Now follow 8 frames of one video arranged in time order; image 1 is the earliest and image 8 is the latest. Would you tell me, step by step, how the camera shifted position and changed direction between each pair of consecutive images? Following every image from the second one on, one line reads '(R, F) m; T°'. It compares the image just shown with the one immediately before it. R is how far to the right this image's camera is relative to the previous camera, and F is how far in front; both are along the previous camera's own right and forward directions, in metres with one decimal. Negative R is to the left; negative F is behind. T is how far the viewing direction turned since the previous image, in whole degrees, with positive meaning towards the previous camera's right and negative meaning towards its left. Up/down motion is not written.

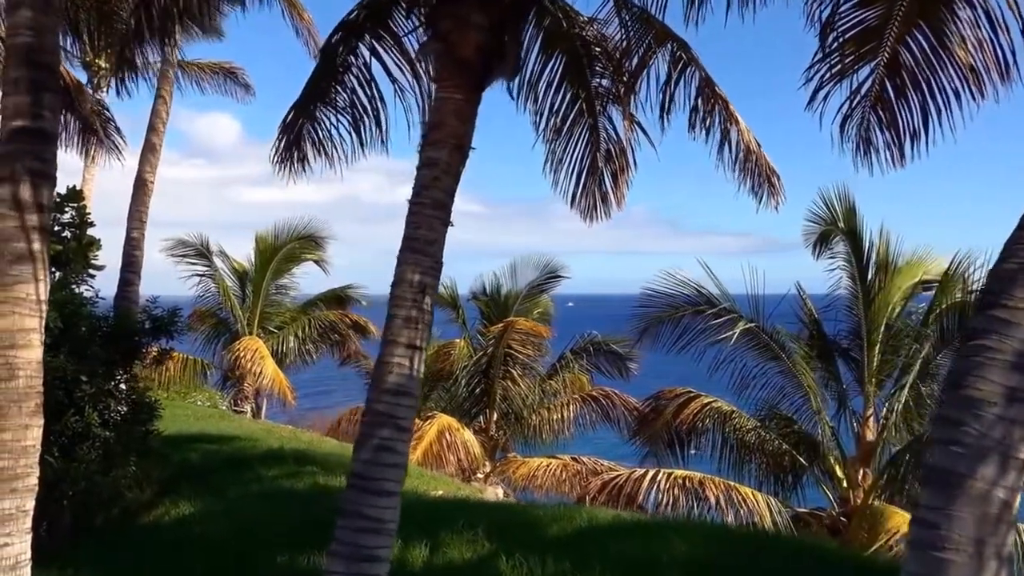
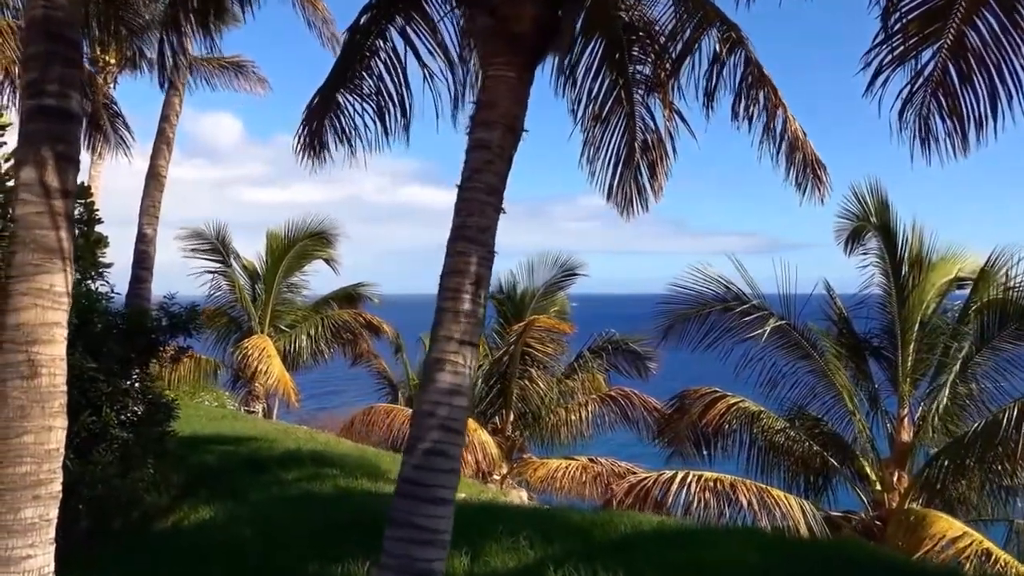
(-0.2, +0.3) m; 0°
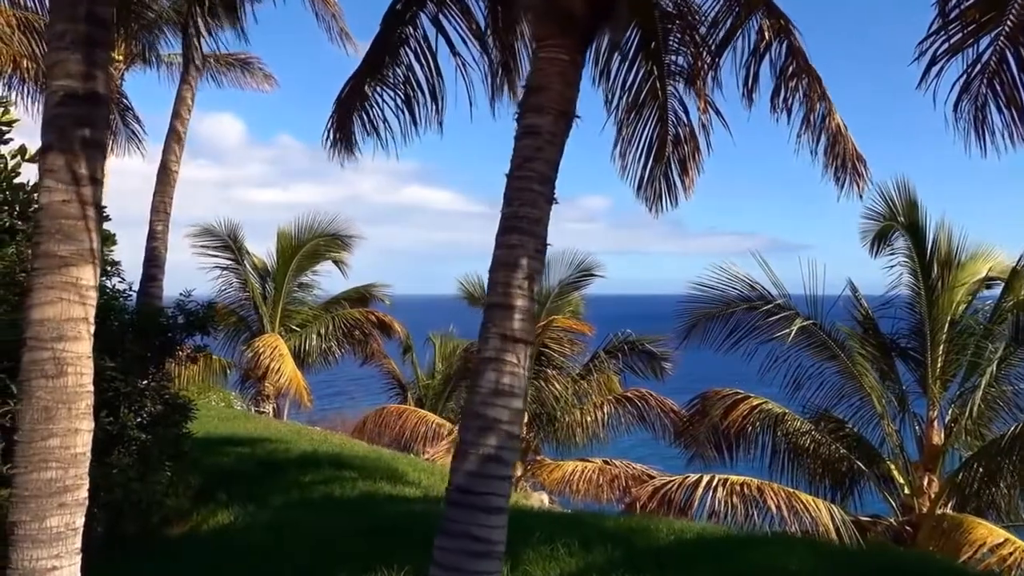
(-0.2, +0.2) m; 0°
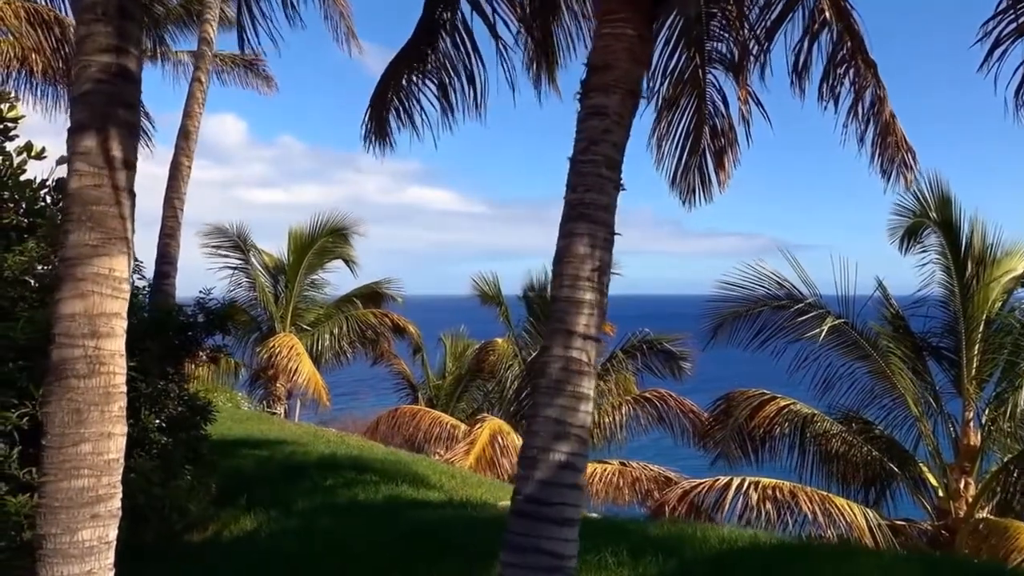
(-0.2, +0.3) m; 0°
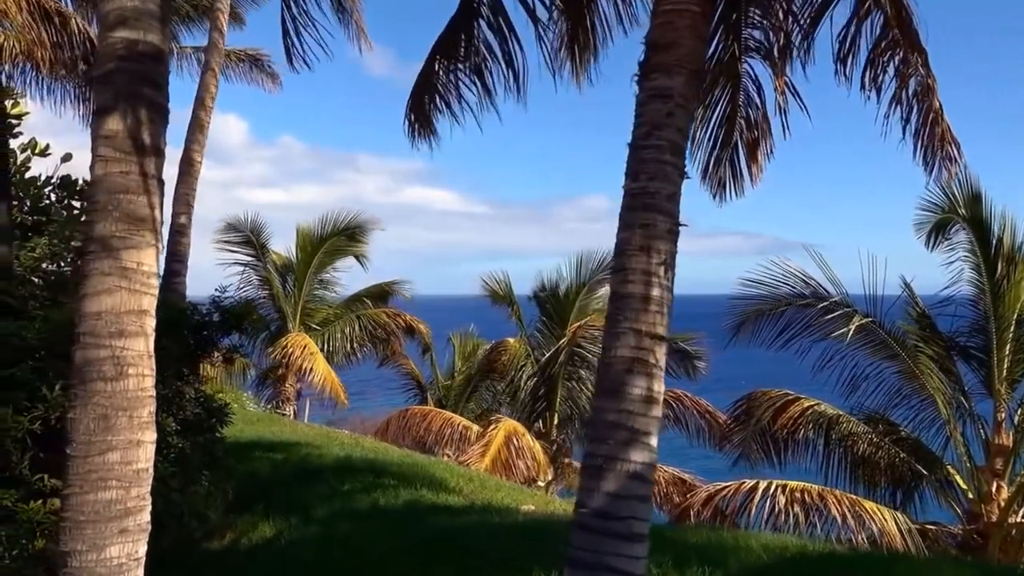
(-0.2, +0.3) m; 0°
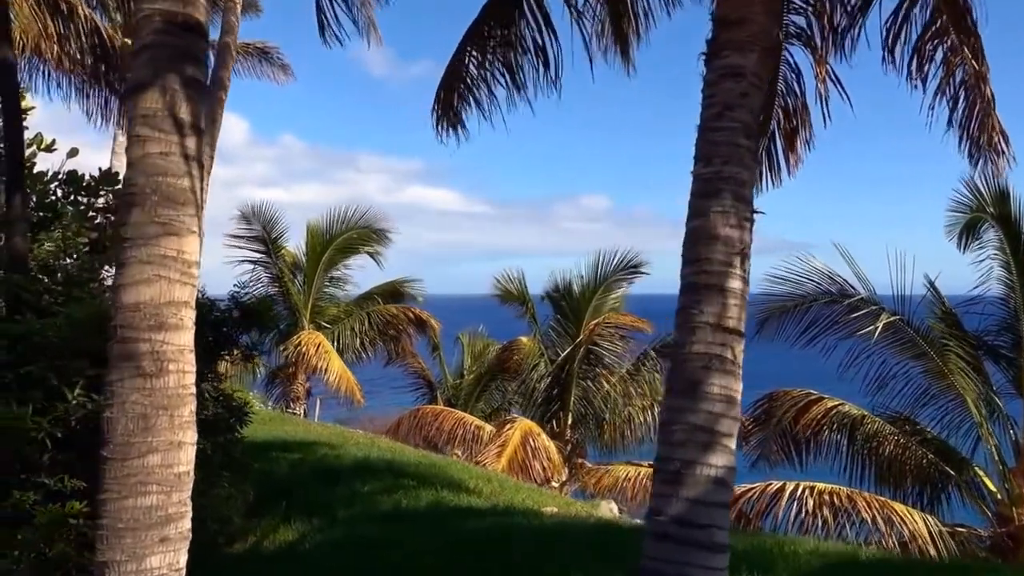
(-0.2, +0.2) m; 0°
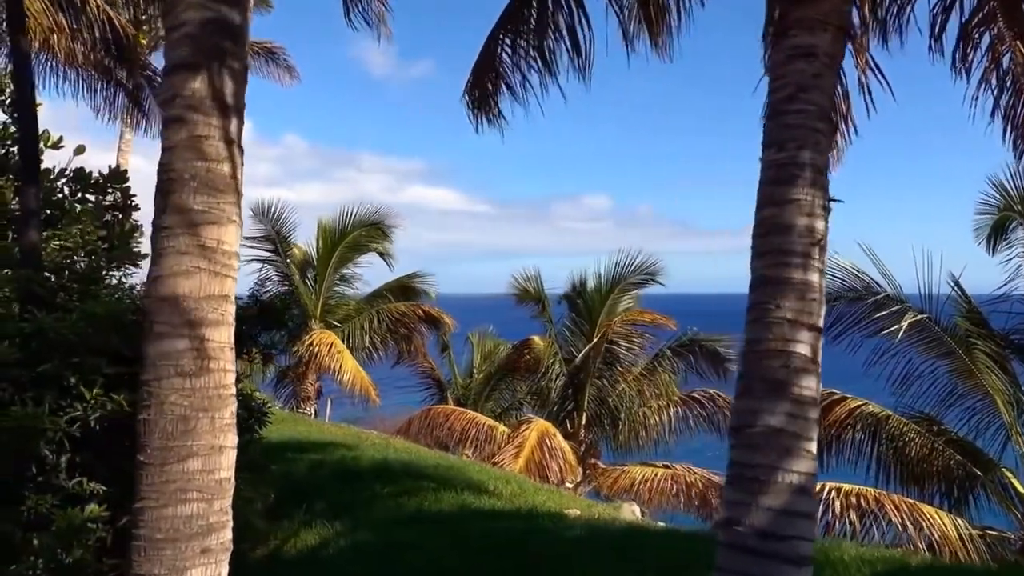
(-0.2, +0.2) m; 0°
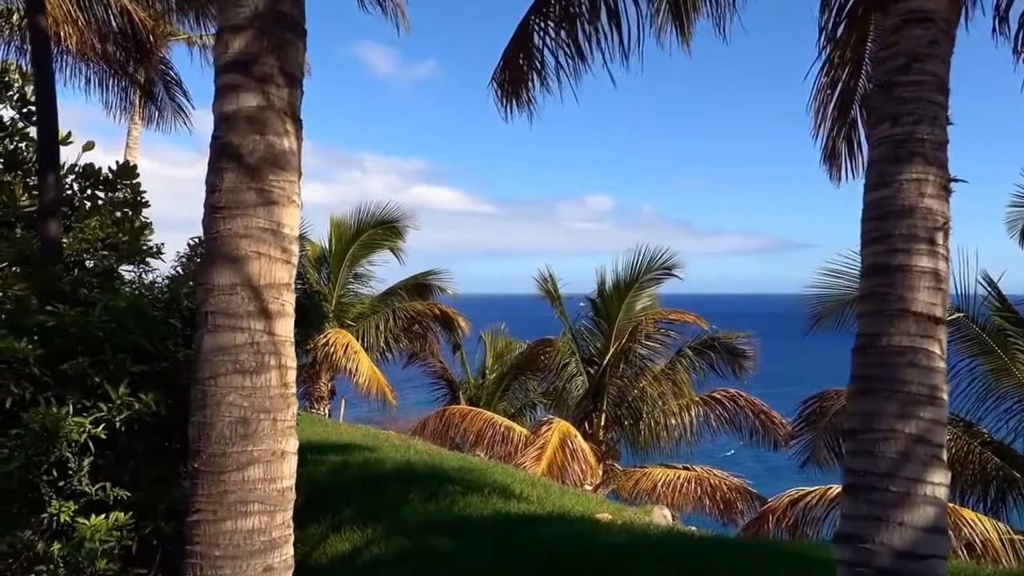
(-0.2, +0.3) m; 0°
